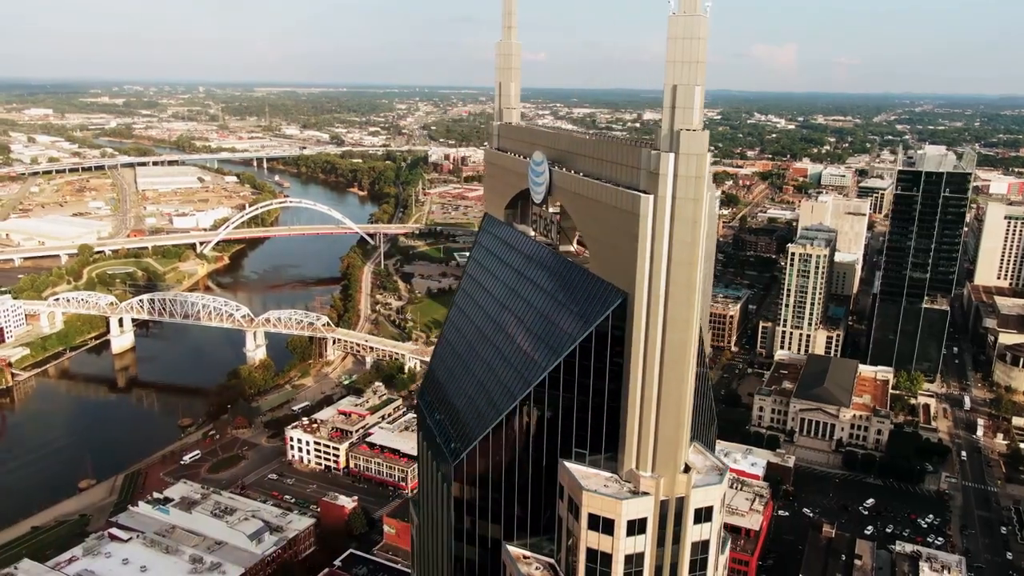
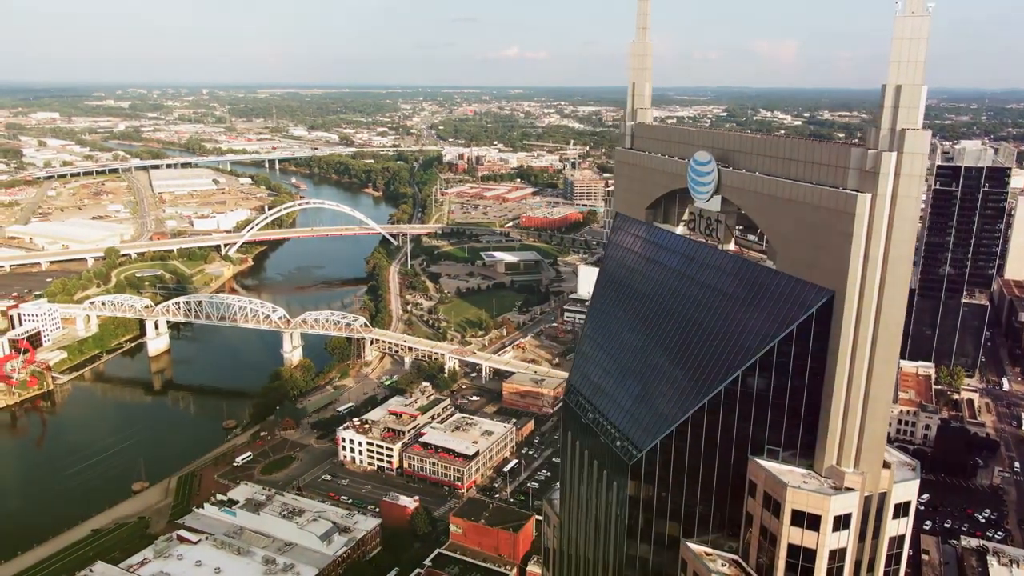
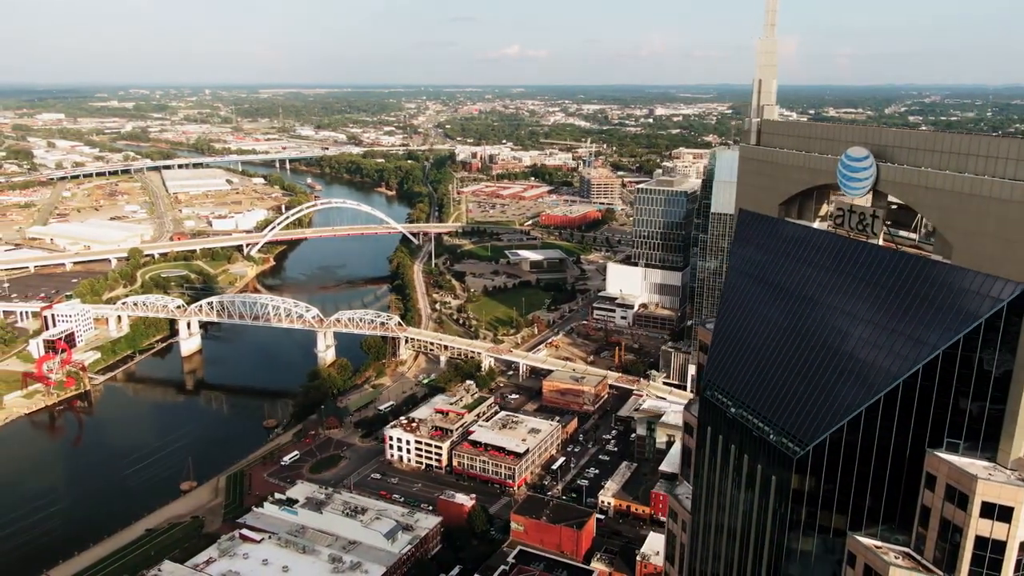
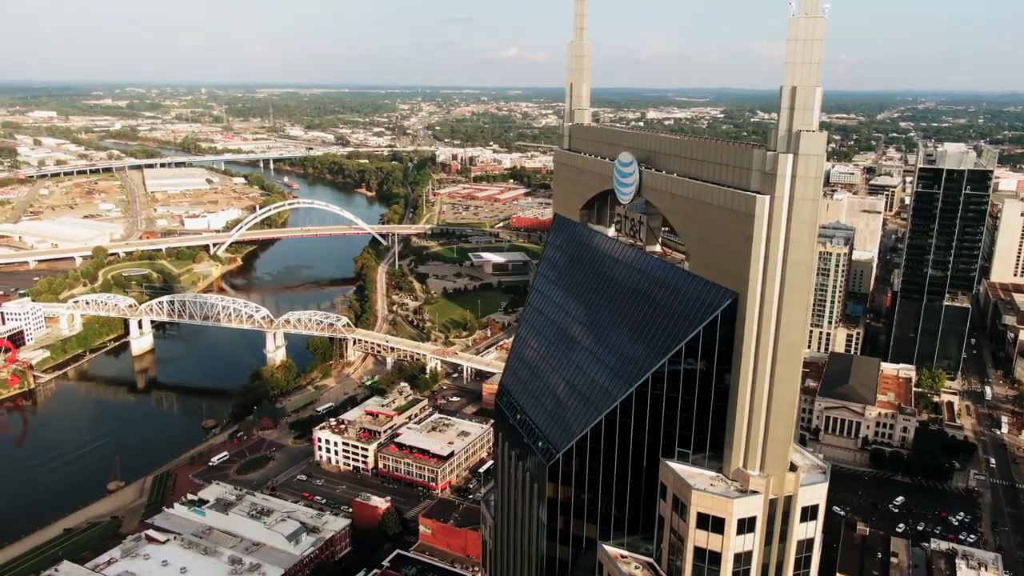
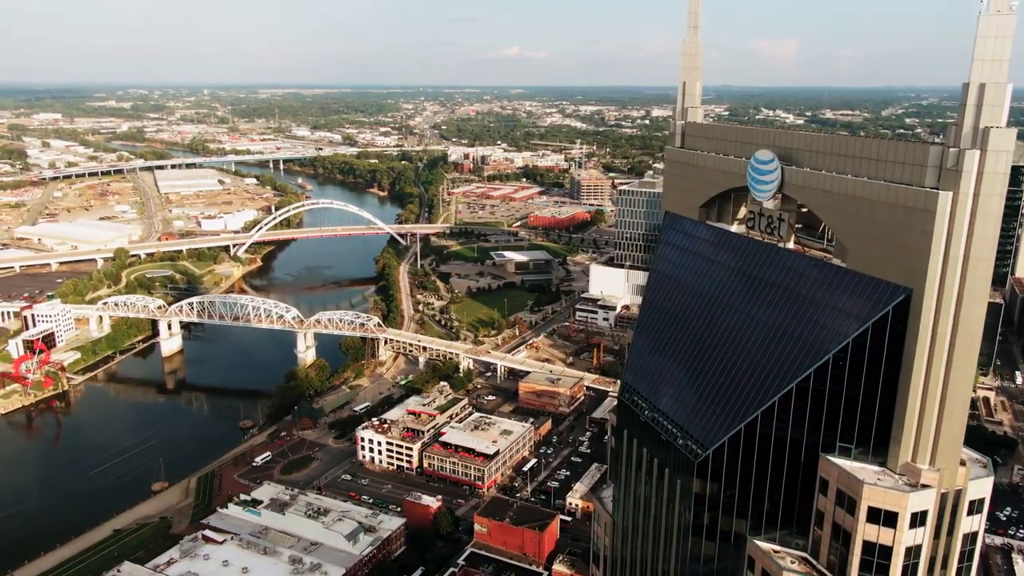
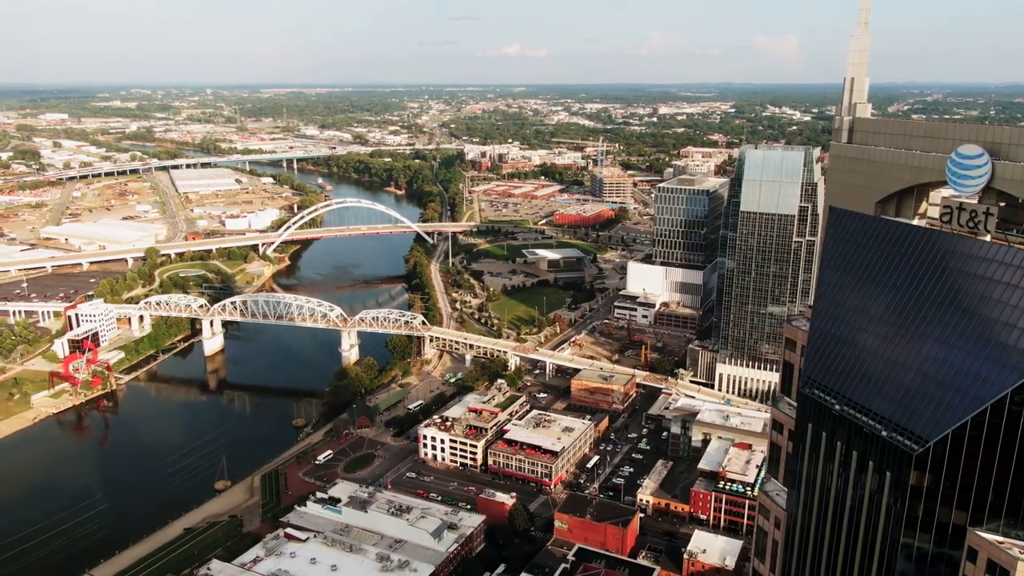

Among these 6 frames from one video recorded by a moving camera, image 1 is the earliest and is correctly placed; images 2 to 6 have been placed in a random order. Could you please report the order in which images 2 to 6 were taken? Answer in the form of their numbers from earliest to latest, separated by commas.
4, 2, 5, 3, 6
